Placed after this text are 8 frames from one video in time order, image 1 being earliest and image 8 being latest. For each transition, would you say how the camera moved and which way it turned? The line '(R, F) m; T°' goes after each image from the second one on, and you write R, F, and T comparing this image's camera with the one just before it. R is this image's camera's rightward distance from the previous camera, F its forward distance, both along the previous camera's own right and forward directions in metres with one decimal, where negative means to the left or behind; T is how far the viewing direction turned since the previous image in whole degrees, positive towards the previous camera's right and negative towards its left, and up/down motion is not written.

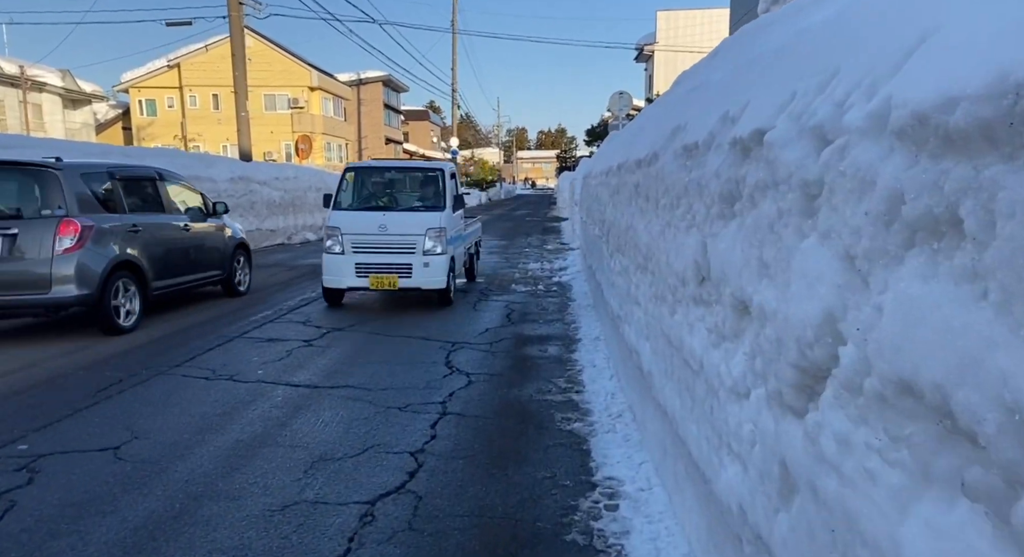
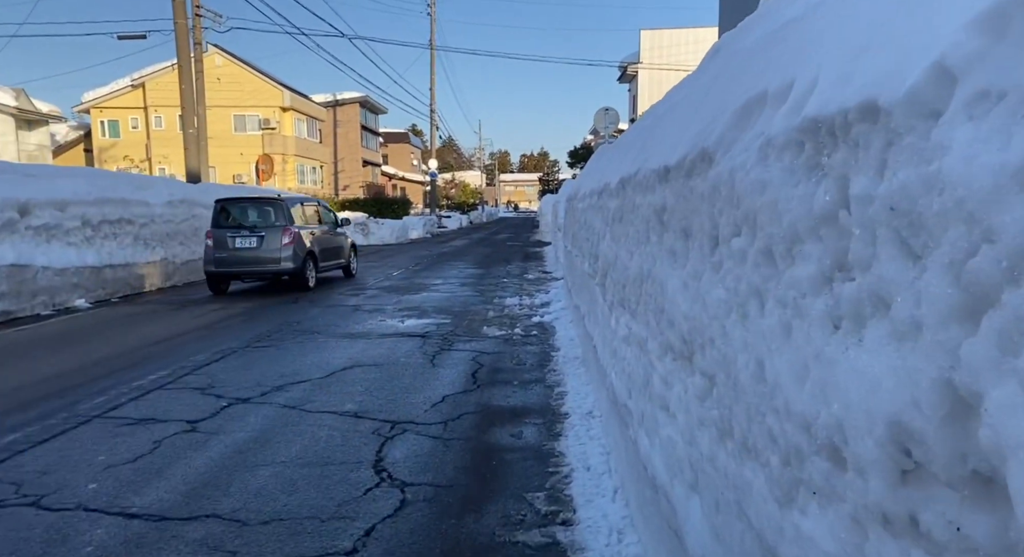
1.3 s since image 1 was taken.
(+0.2, +1.7) m; +1°
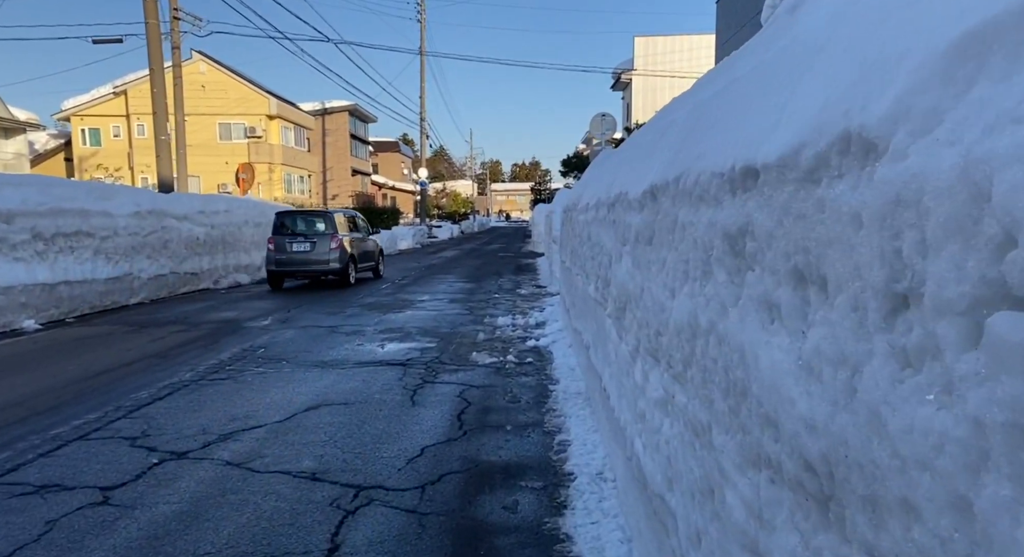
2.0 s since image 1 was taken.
(0.0, +0.9) m; +1°
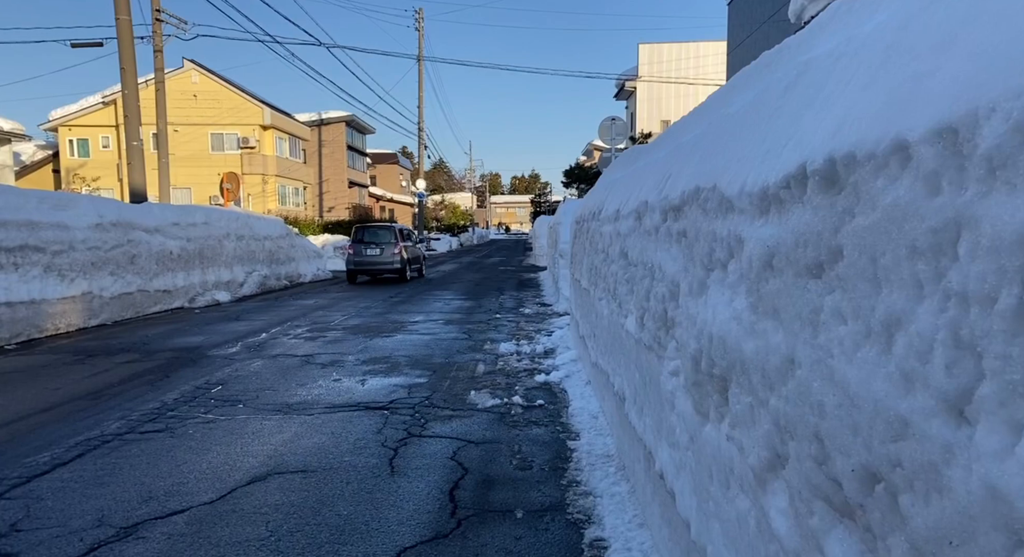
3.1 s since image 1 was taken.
(-0.1, +1.4) m; 0°
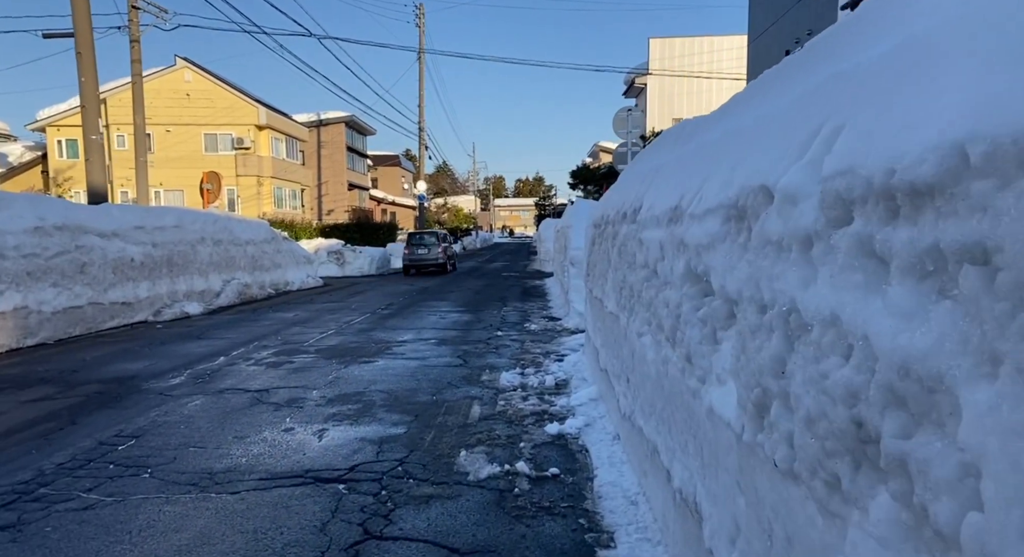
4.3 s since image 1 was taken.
(0.0, +1.7) m; 0°
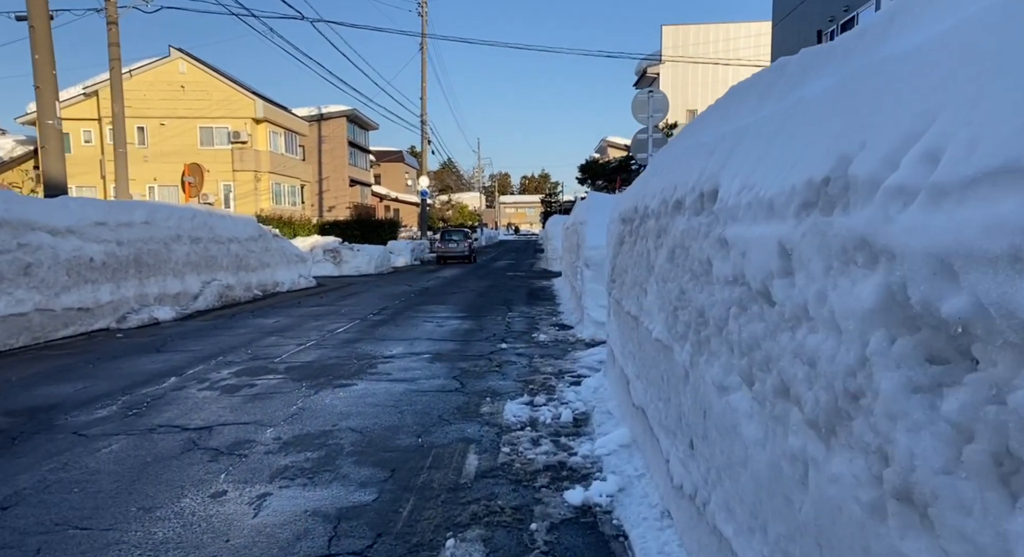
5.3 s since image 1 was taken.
(0.0, +1.5) m; 0°
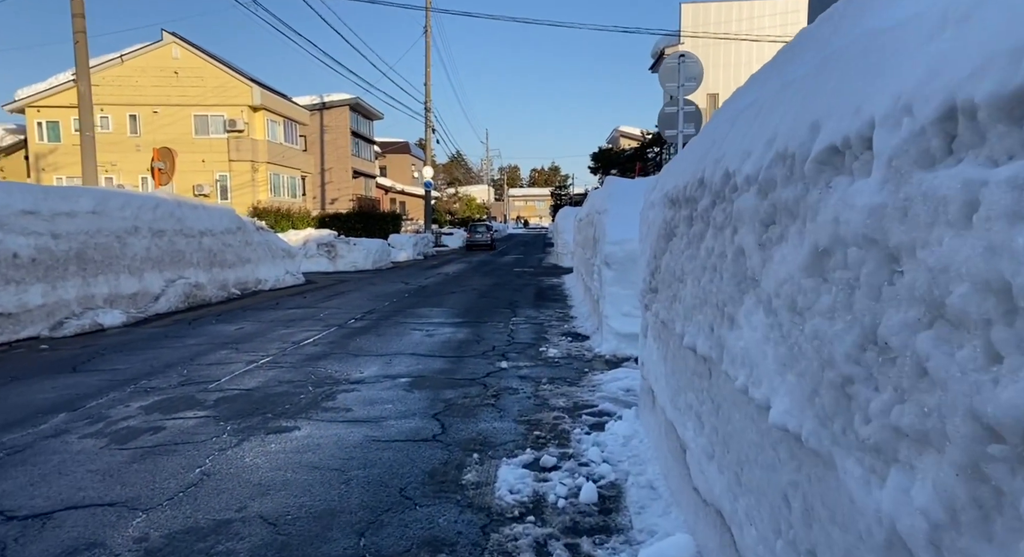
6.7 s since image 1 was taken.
(+0.1, +1.9) m; -1°
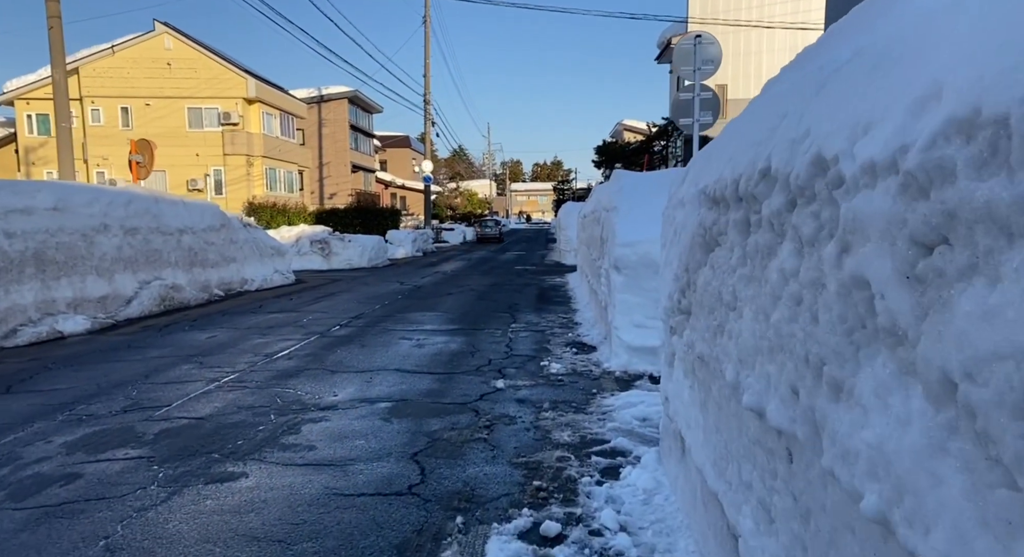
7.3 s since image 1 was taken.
(+0.1, +1.0) m; 0°
